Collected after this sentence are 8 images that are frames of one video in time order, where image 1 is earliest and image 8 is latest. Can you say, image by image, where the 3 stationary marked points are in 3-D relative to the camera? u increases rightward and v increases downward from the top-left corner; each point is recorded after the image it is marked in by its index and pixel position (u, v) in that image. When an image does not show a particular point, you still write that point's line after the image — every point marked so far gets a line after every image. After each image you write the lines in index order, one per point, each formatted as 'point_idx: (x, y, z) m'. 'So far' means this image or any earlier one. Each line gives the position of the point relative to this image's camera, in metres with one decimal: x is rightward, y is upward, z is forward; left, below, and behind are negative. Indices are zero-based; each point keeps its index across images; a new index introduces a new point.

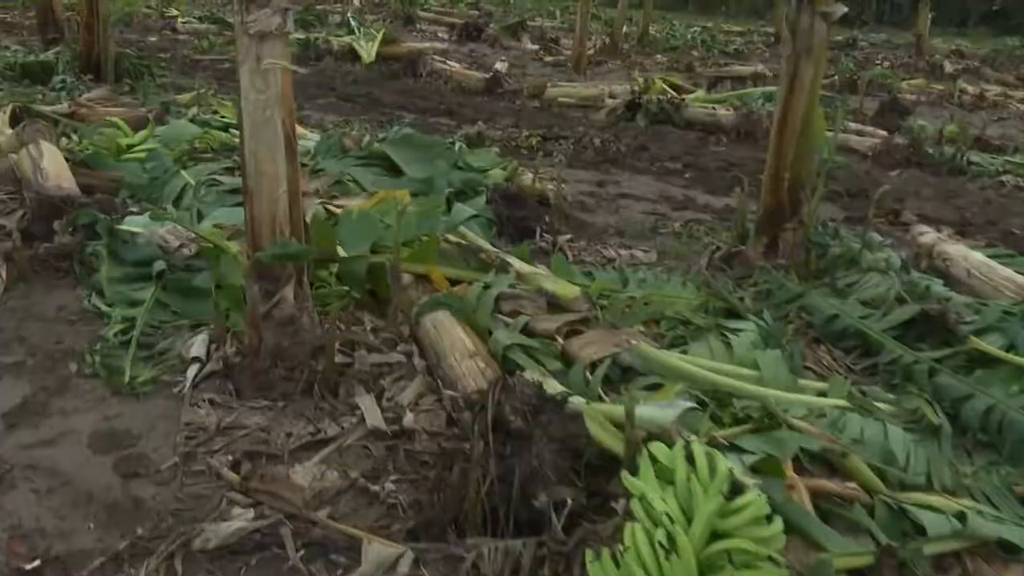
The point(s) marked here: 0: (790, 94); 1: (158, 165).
0: (+2.0, +1.3, +4.3) m
1: (-2.9, +1.0, +5.1) m
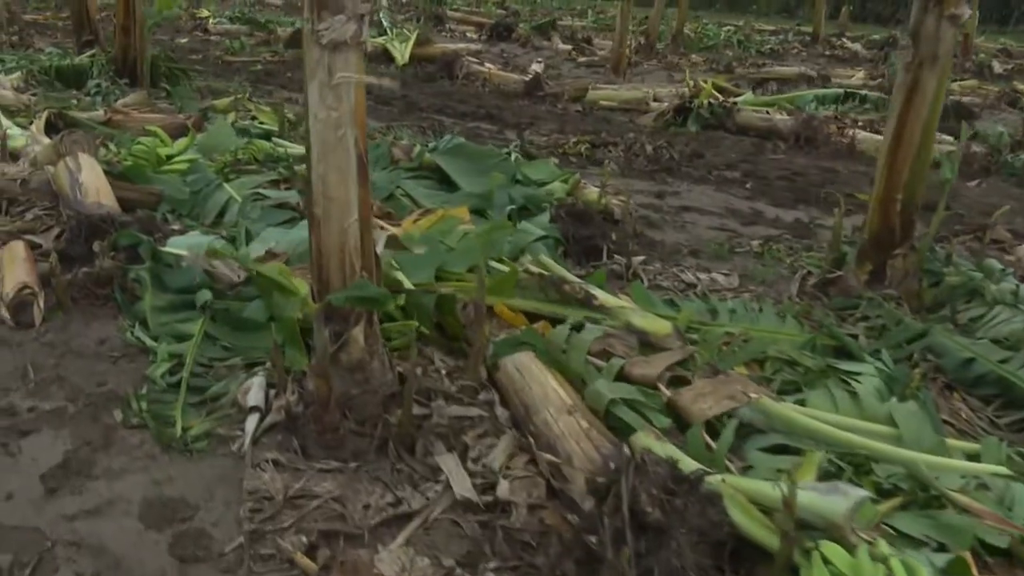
0: (+2.4, +1.1, +3.9) m
1: (-2.4, +0.8, +4.8) m
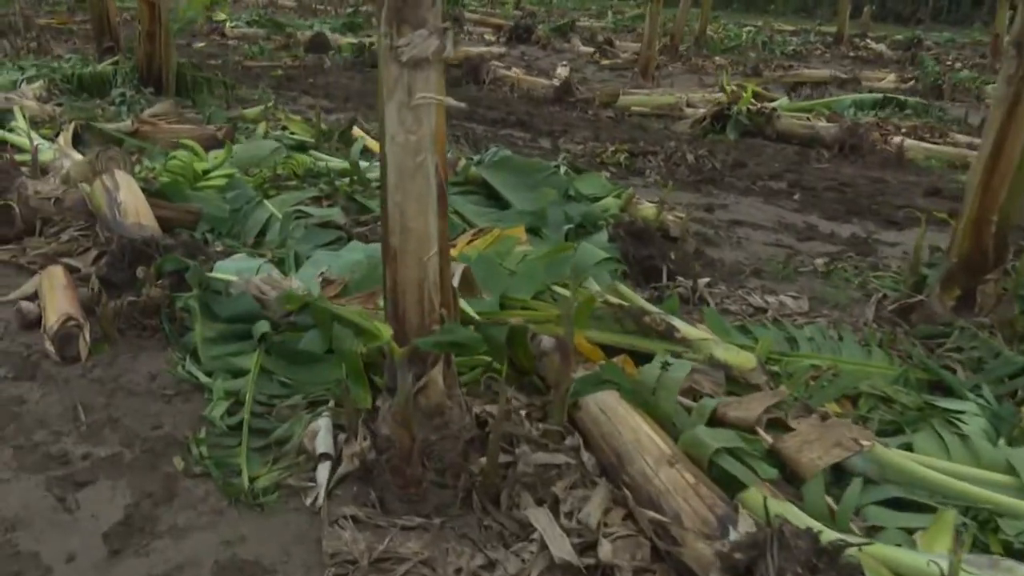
0: (+2.8, +0.9, +3.7) m
1: (-2.0, +0.7, +4.6) m
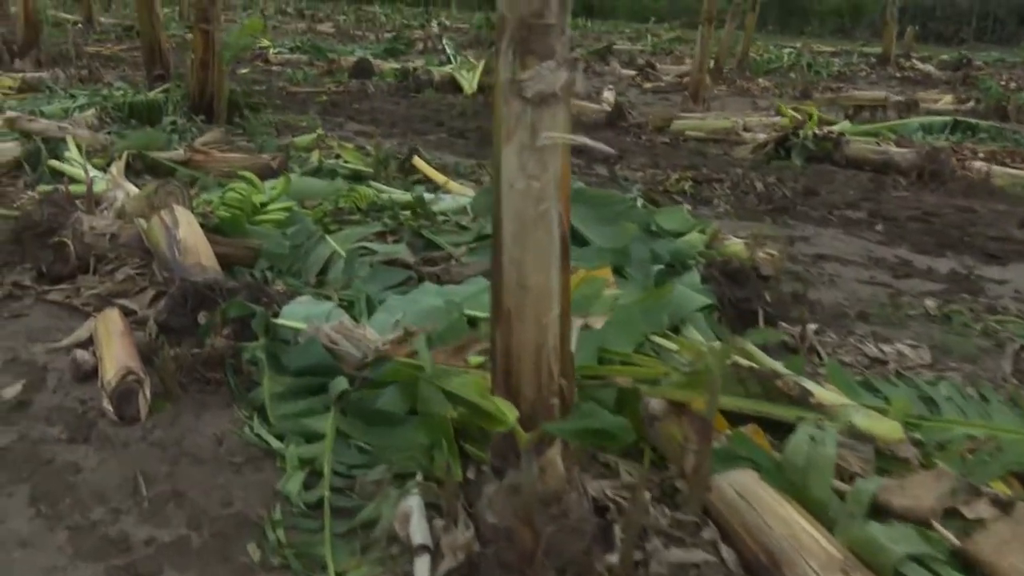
0: (+3.3, +0.7, +3.2) m
1: (-1.4, +0.4, +4.3) m
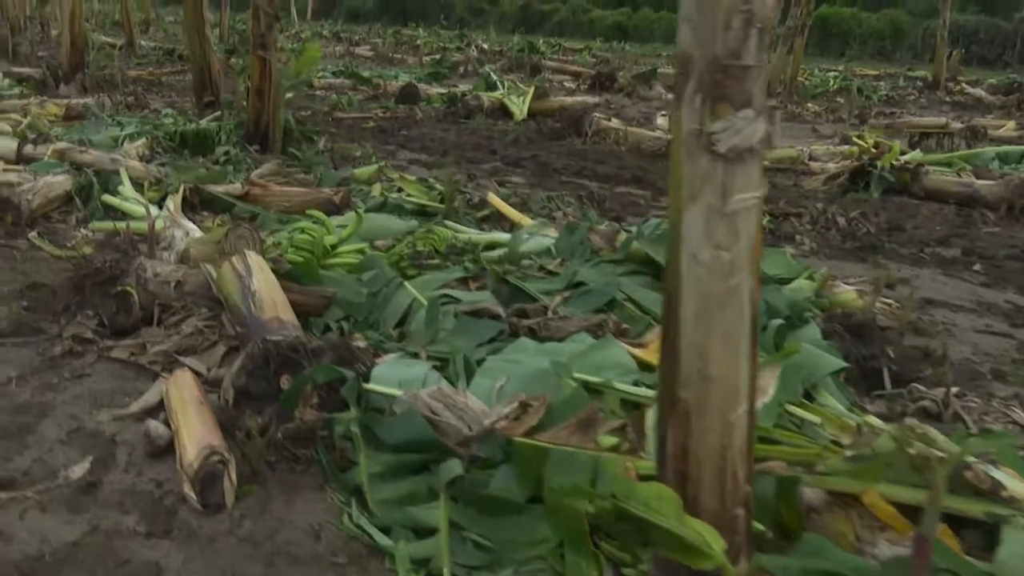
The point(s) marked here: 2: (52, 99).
0: (+3.9, +0.4, +2.8) m
1: (-0.9, +0.1, +4.0) m
2: (-6.4, +2.6, +8.9) m
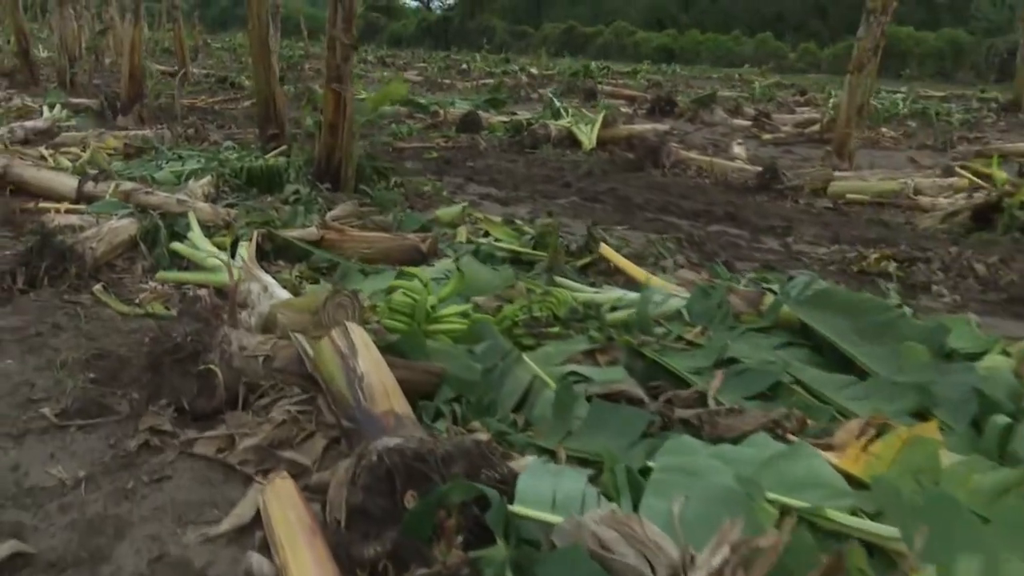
0: (+4.5, 0.0, +2.0) m
1: (-0.1, -0.3, +3.4) m
2: (-5.4, +2.1, +8.6) m
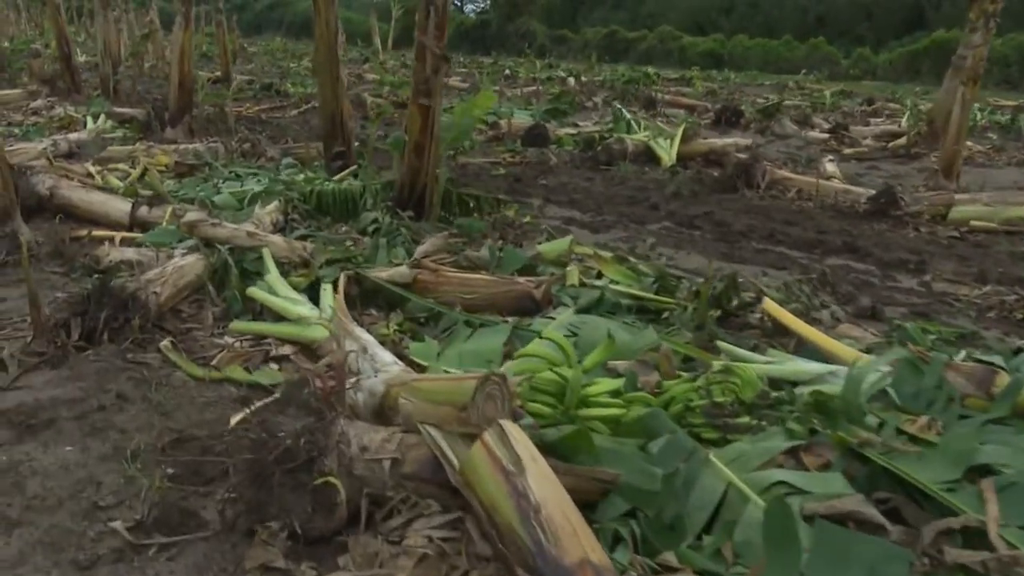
0: (+5.3, -0.4, +1.1) m
1: (+0.6, -0.7, +2.7) m
2: (-4.4, +1.8, +8.1) m
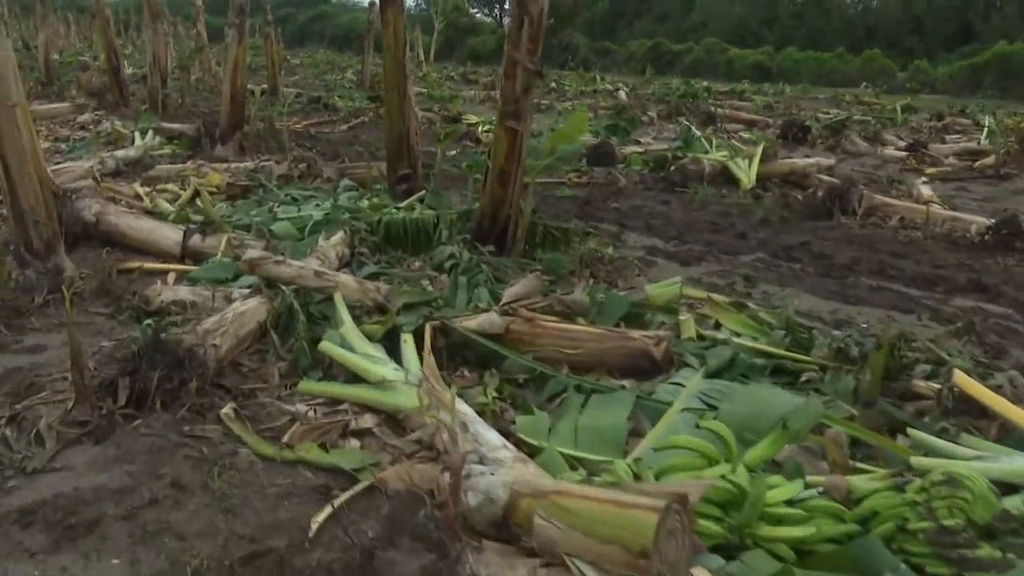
0: (+5.8, -0.8, +0.2) m
1: (+1.2, -1.0, +2.0) m
2: (-3.6, +1.5, +7.7) m
